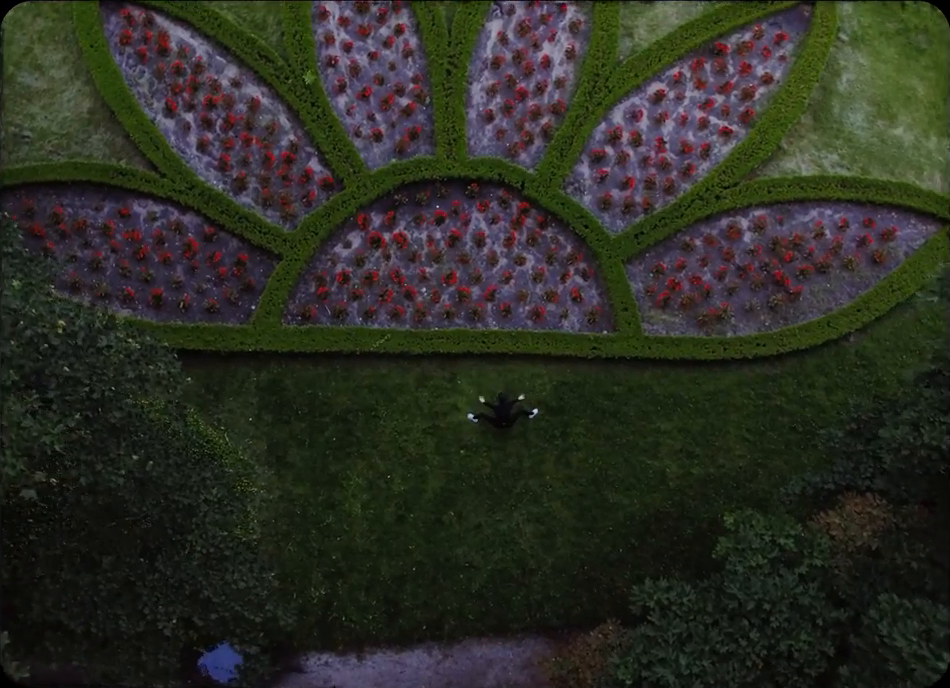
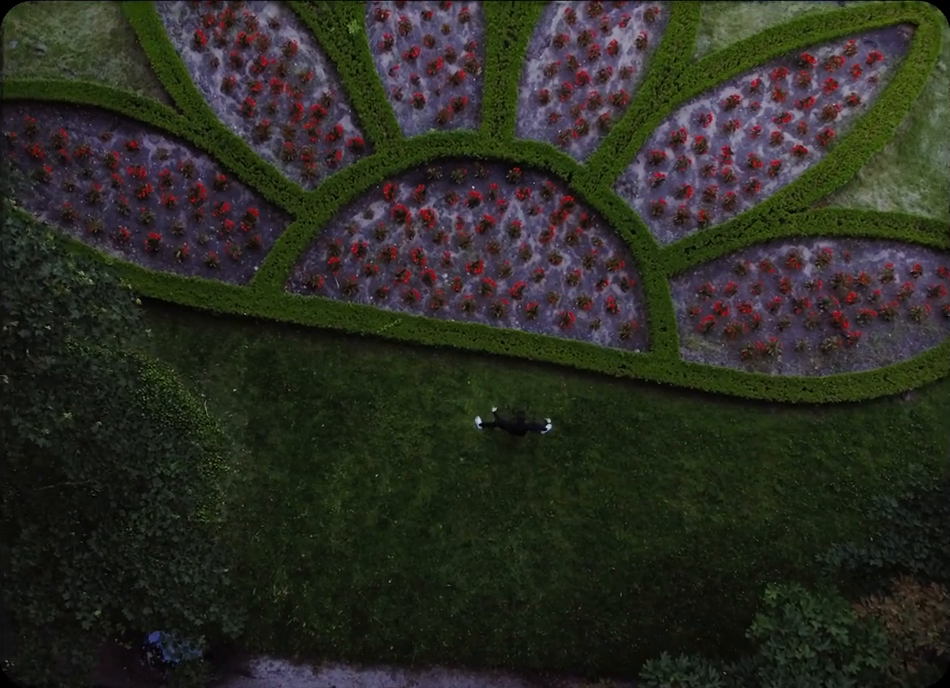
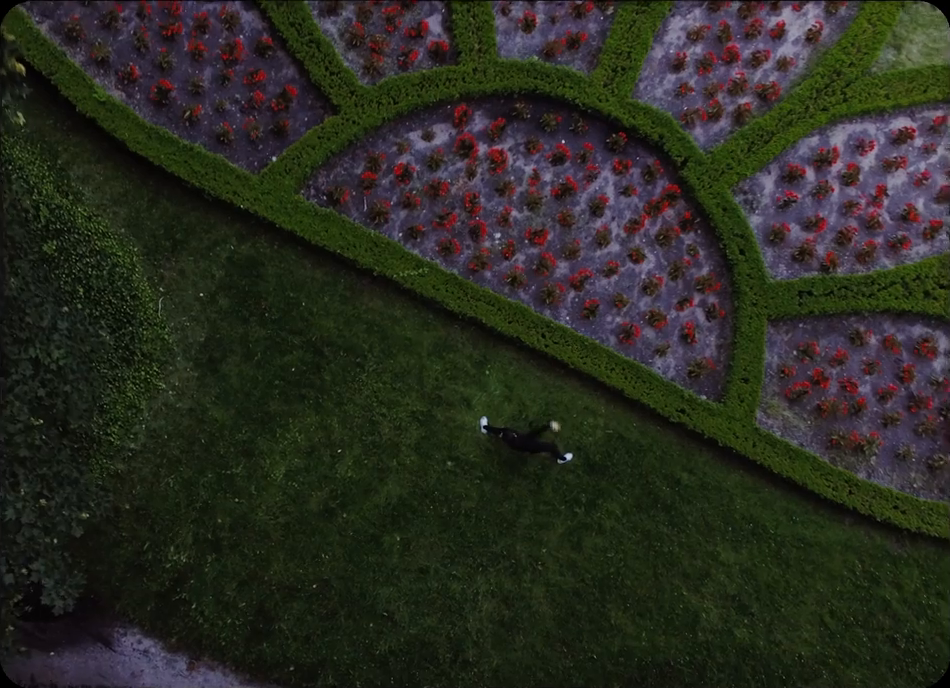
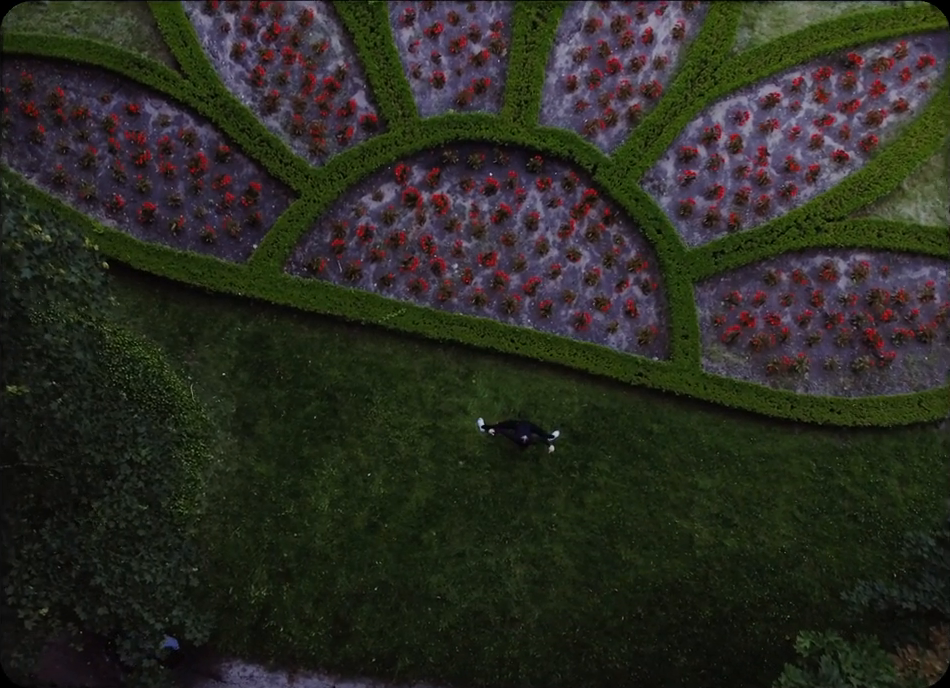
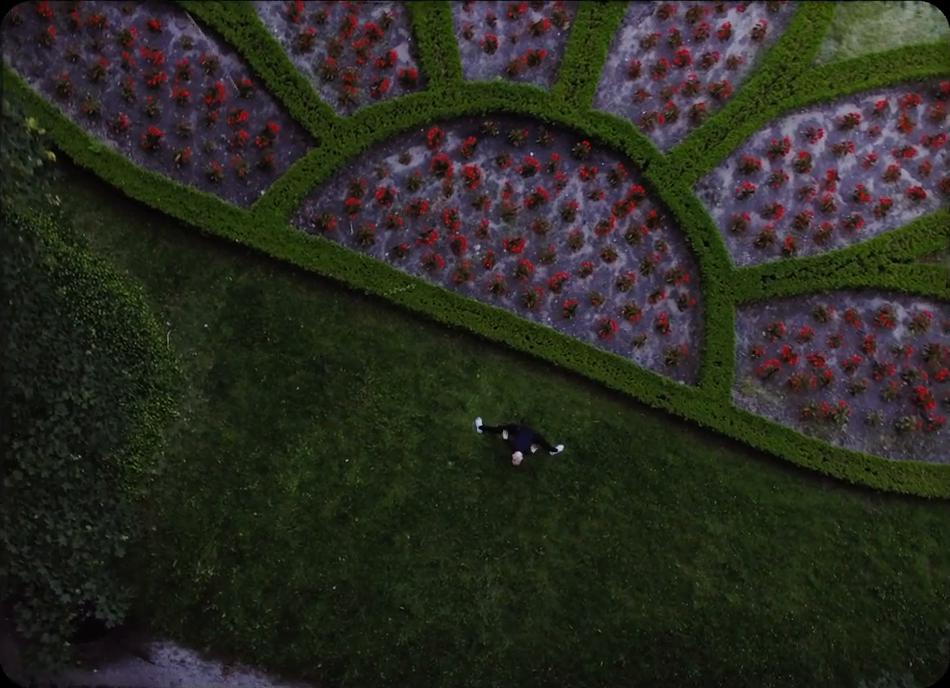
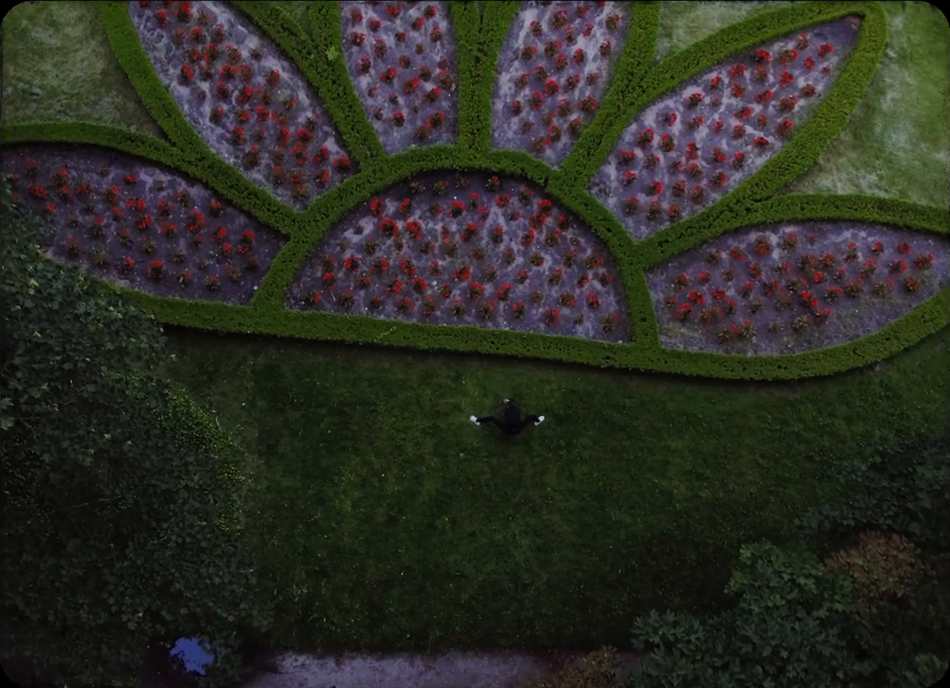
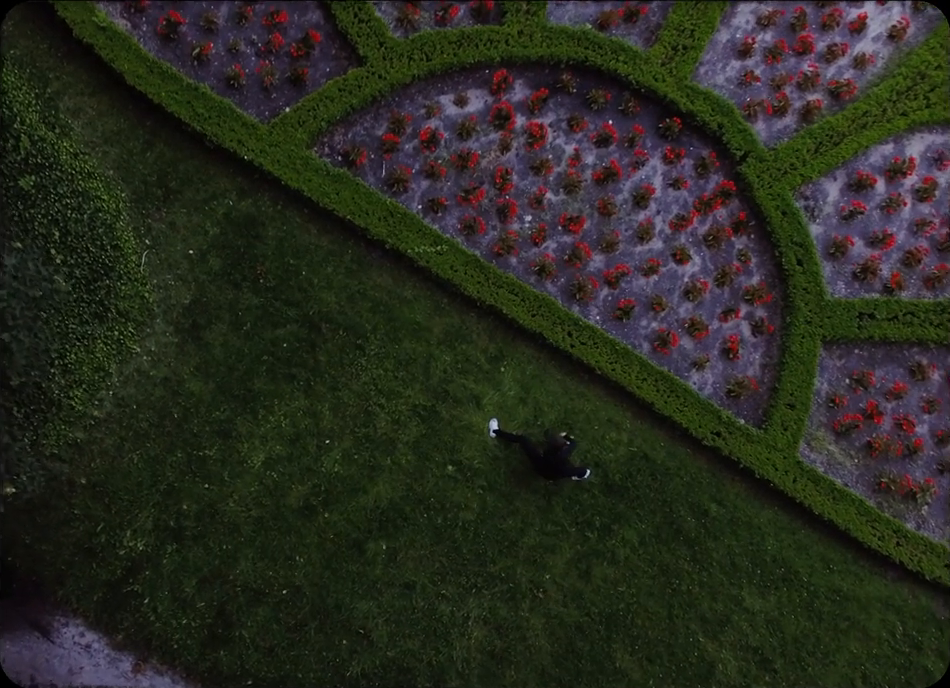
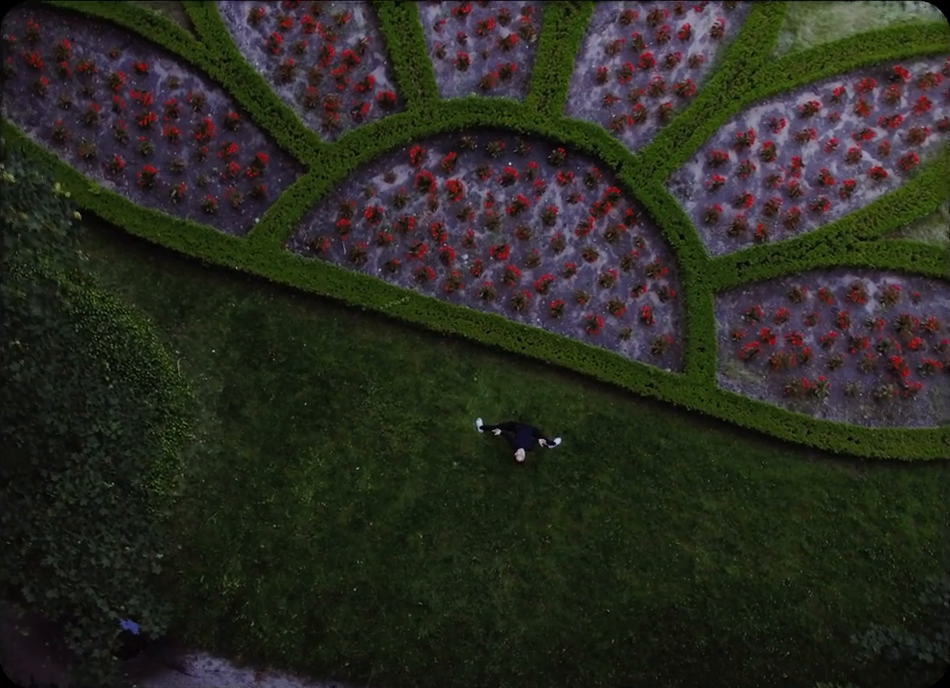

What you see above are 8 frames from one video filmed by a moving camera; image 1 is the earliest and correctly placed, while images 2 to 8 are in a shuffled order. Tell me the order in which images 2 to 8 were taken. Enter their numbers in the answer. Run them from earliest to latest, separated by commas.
6, 2, 4, 8, 5, 3, 7
